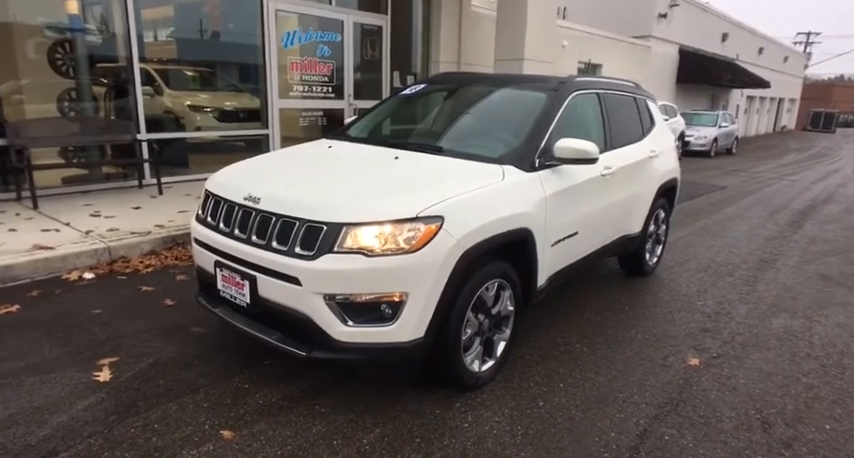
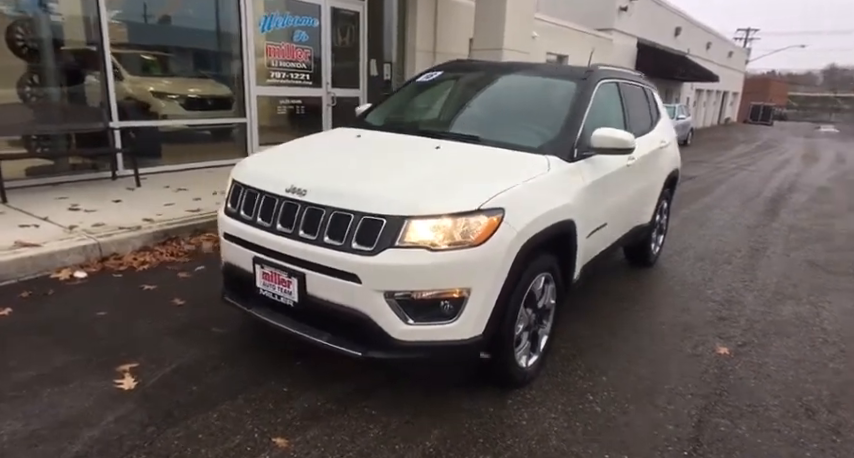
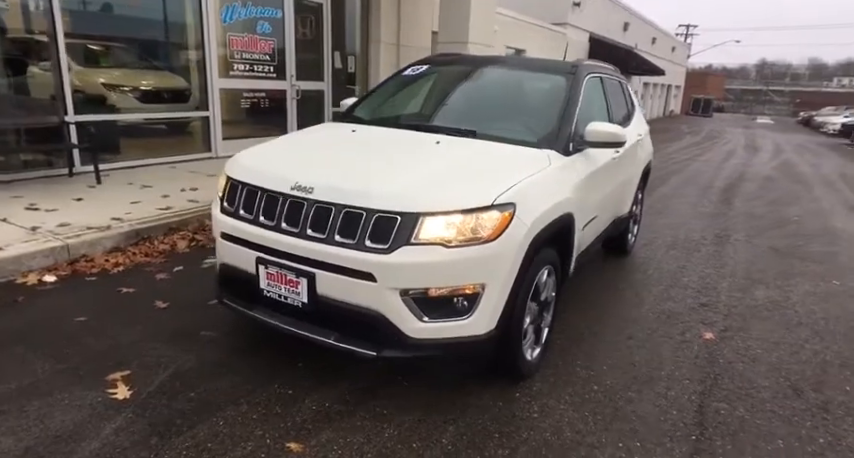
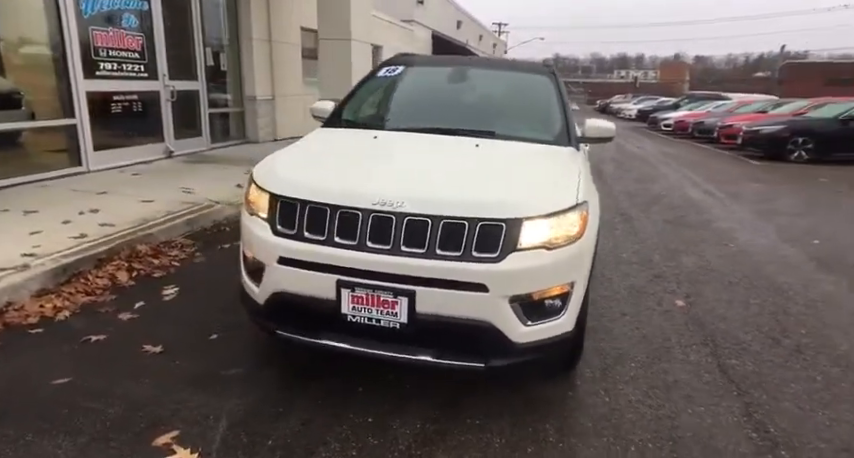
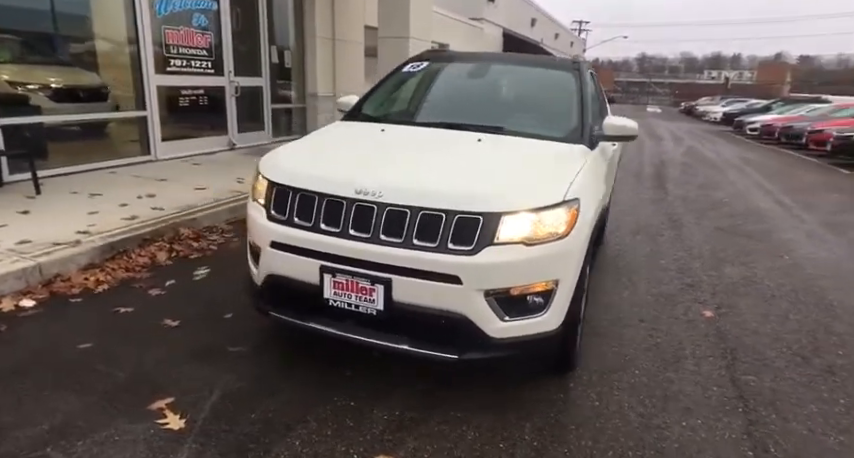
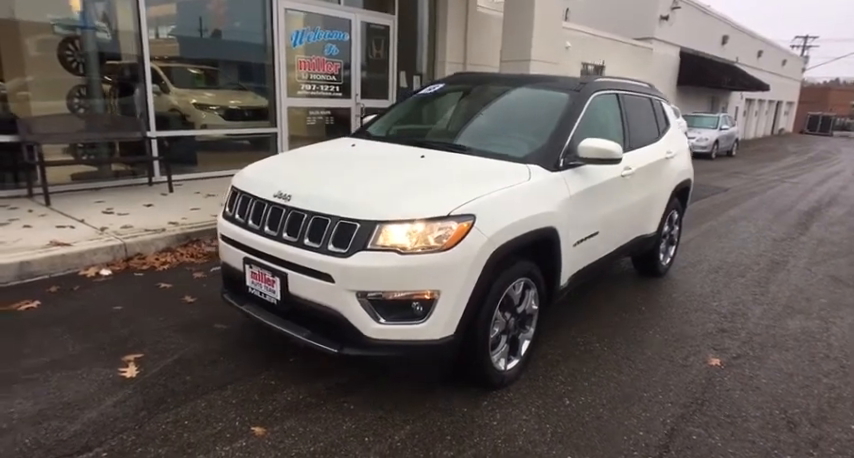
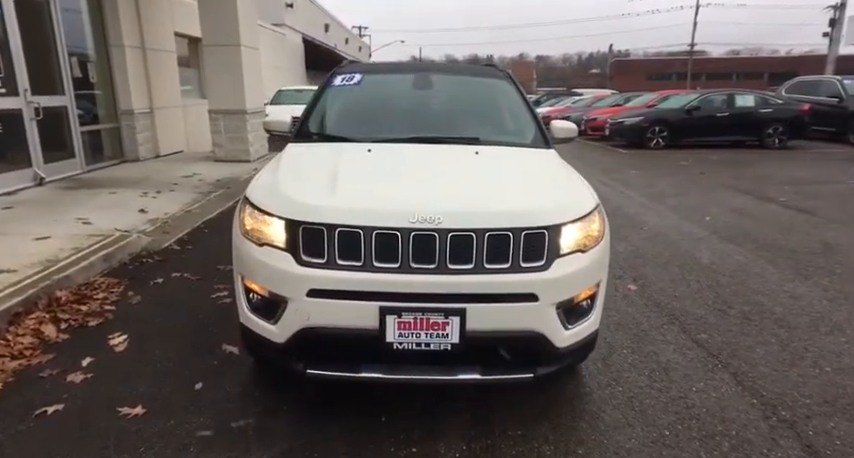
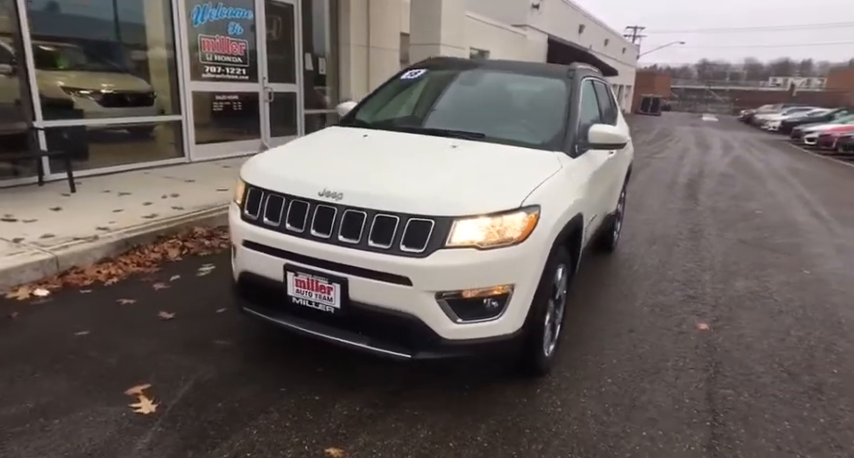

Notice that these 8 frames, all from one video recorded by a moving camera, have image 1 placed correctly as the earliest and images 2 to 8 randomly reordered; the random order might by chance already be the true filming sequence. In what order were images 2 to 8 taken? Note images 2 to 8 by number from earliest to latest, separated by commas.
6, 2, 3, 8, 5, 4, 7
